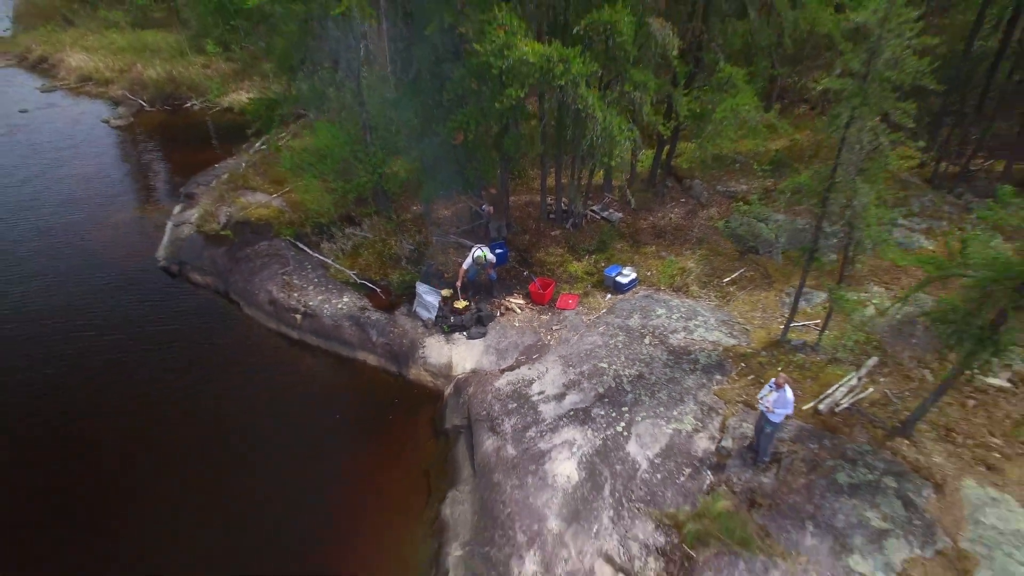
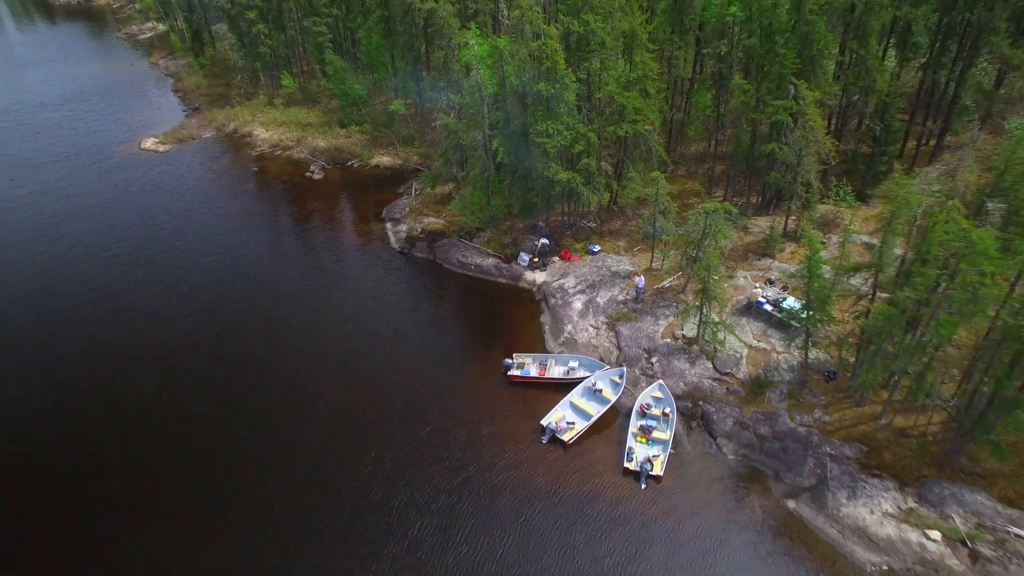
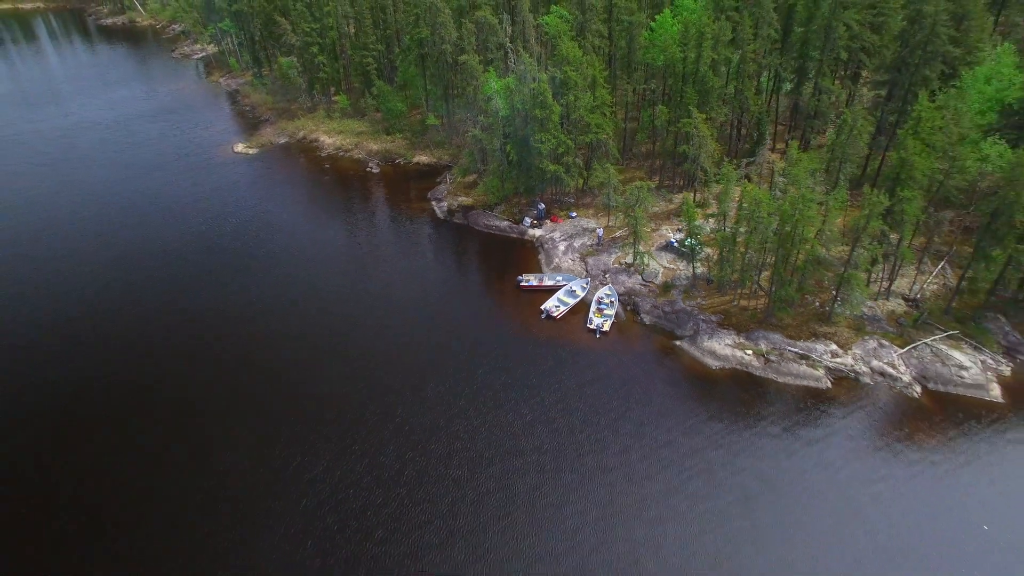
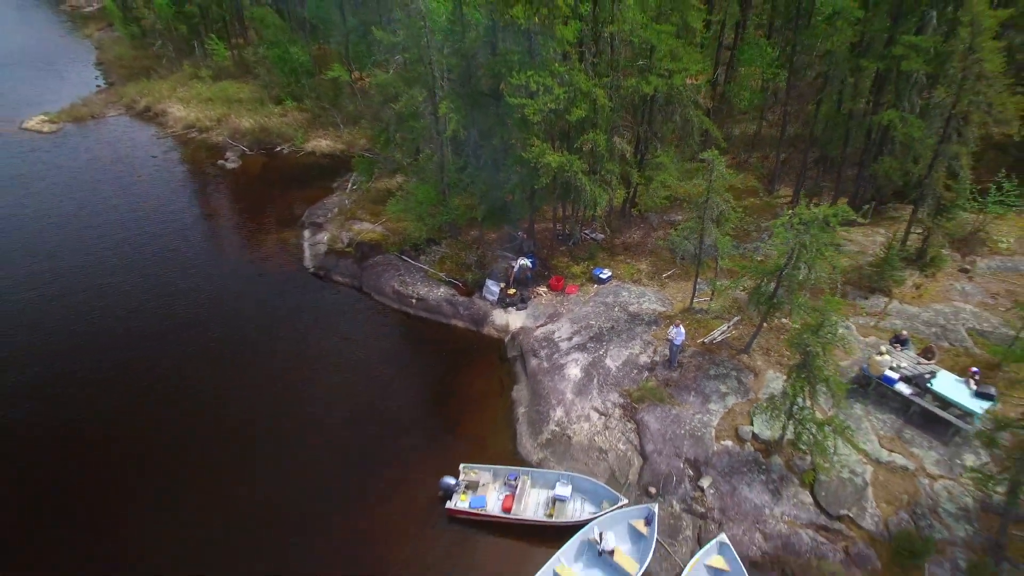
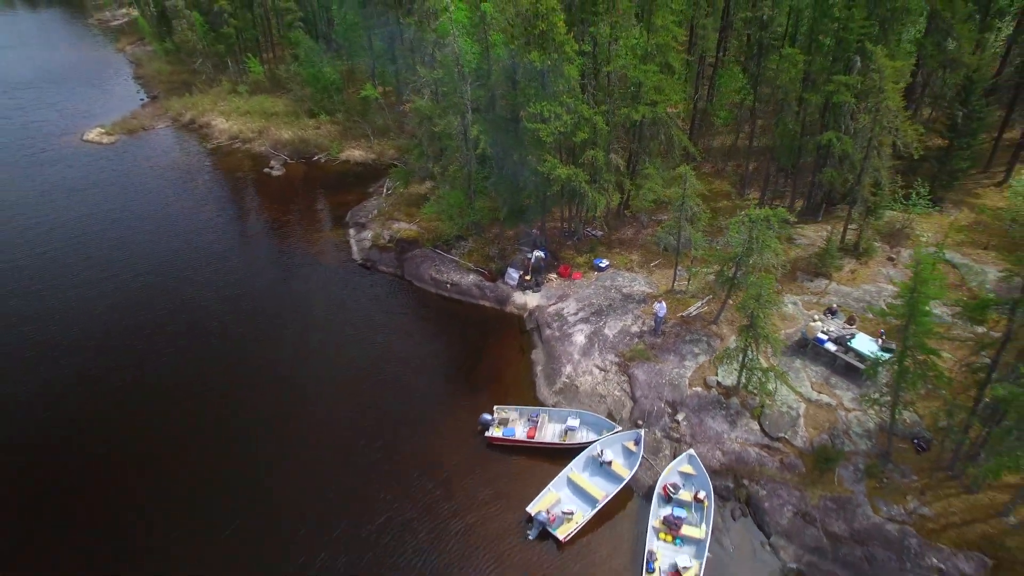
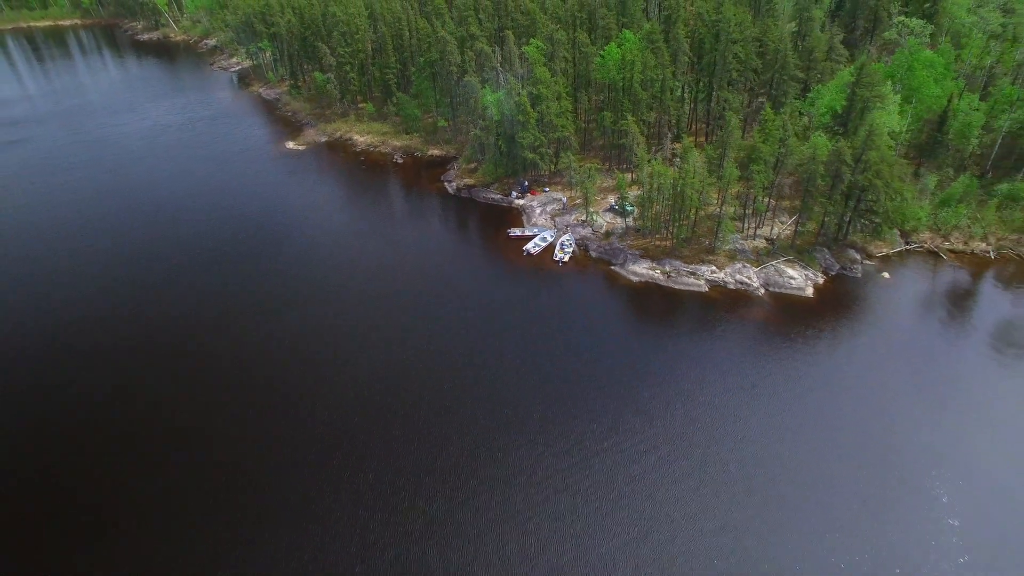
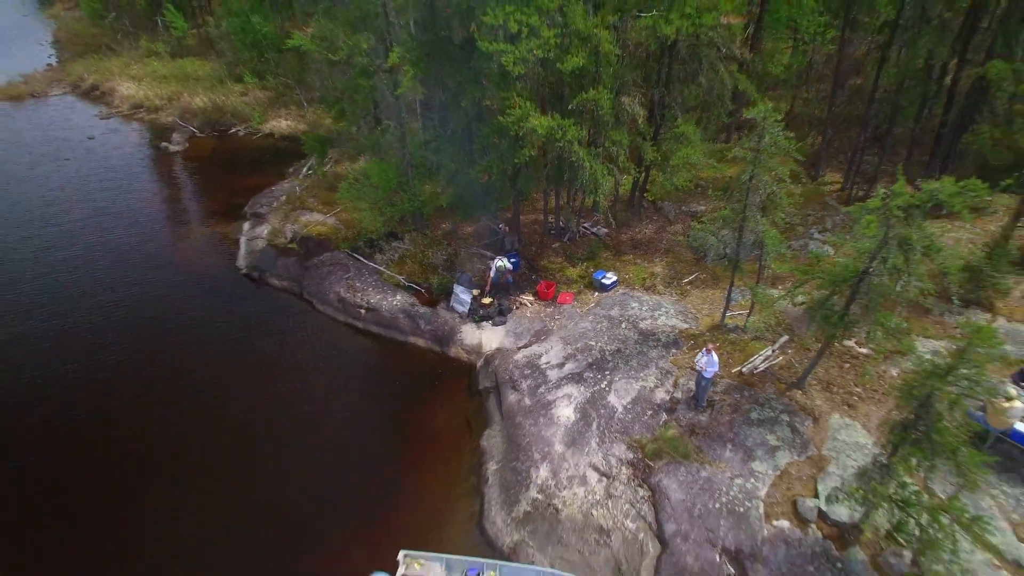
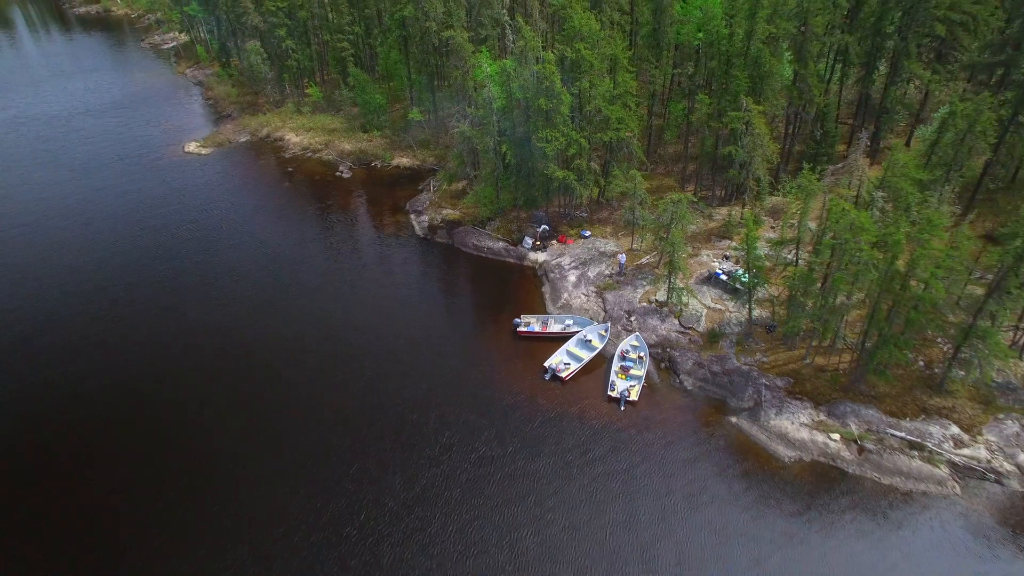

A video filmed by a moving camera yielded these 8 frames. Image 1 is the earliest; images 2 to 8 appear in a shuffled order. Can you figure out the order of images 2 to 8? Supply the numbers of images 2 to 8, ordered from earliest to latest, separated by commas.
7, 4, 5, 2, 8, 3, 6
